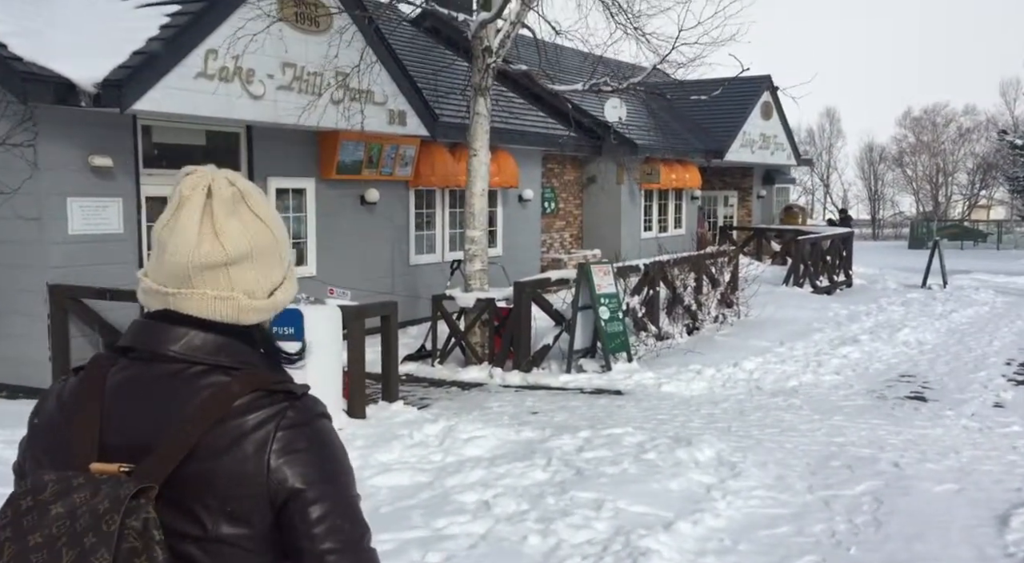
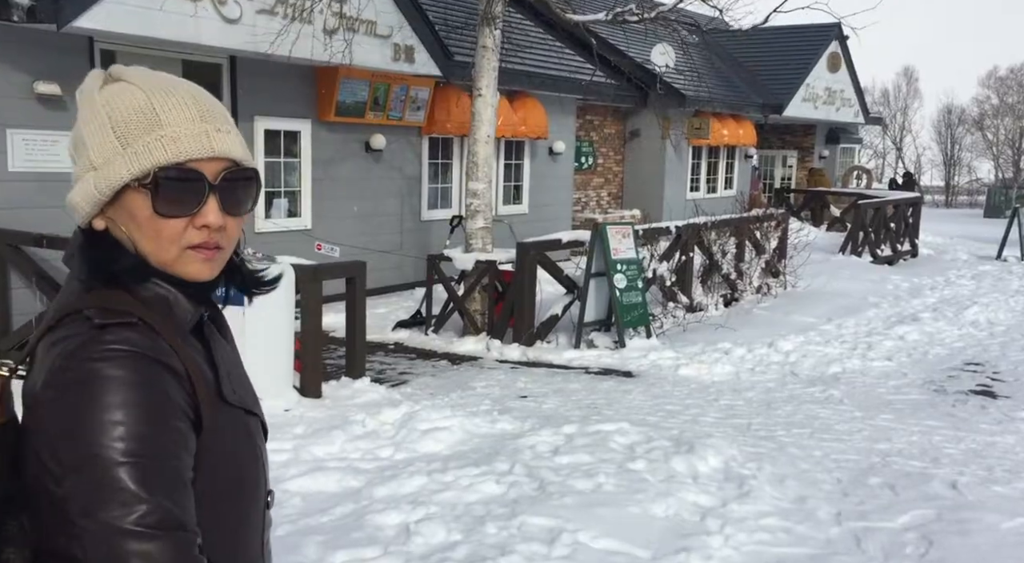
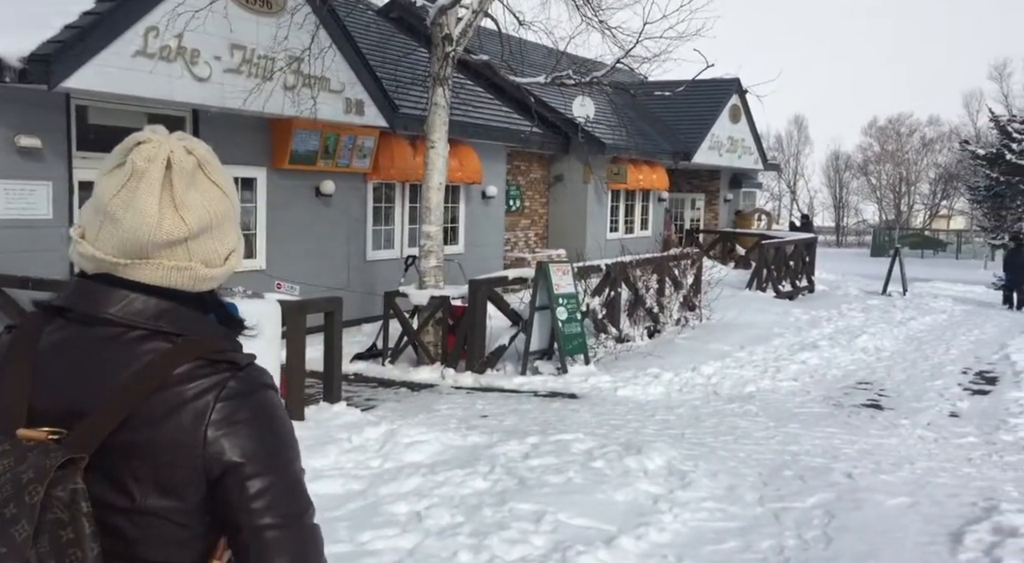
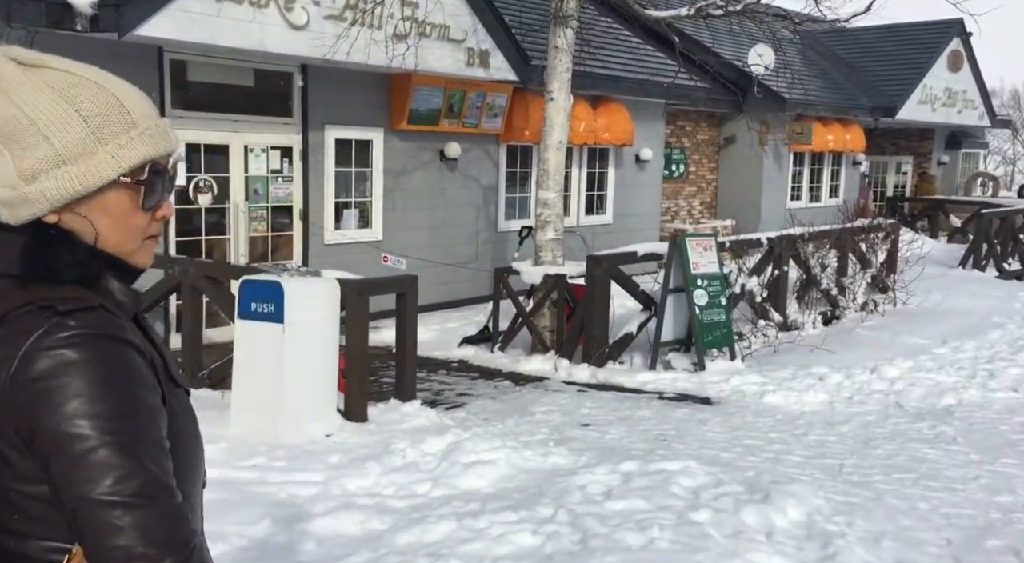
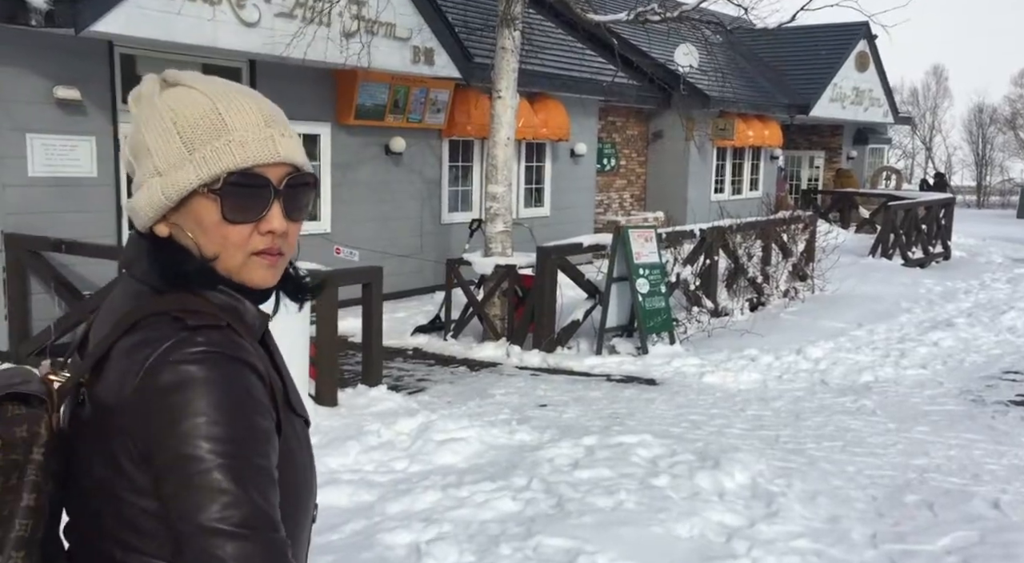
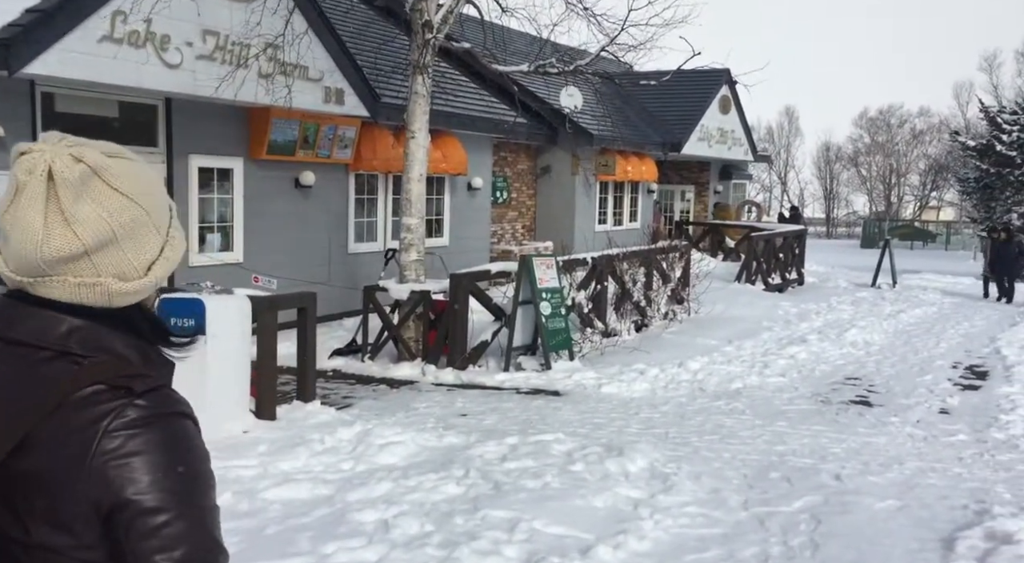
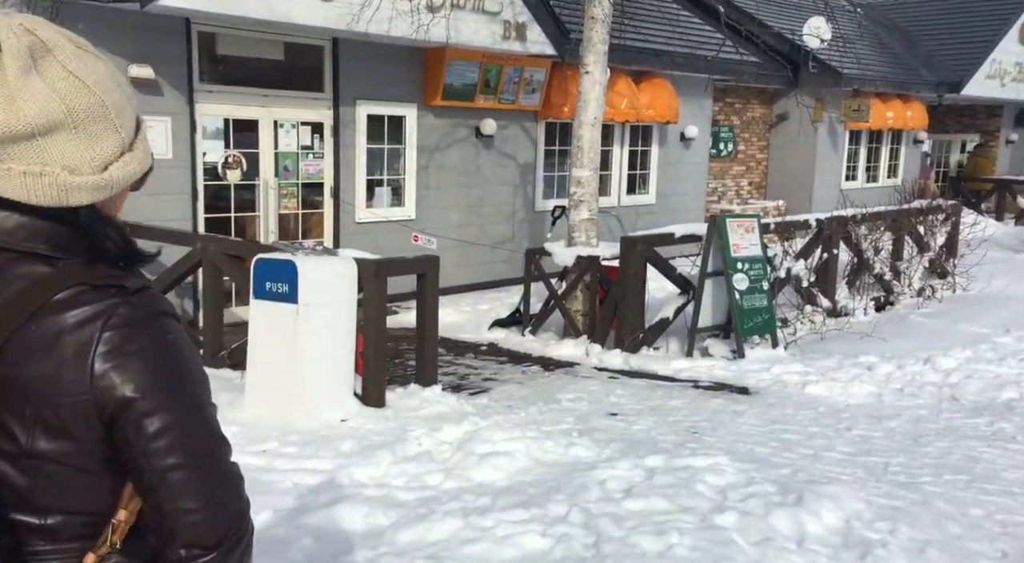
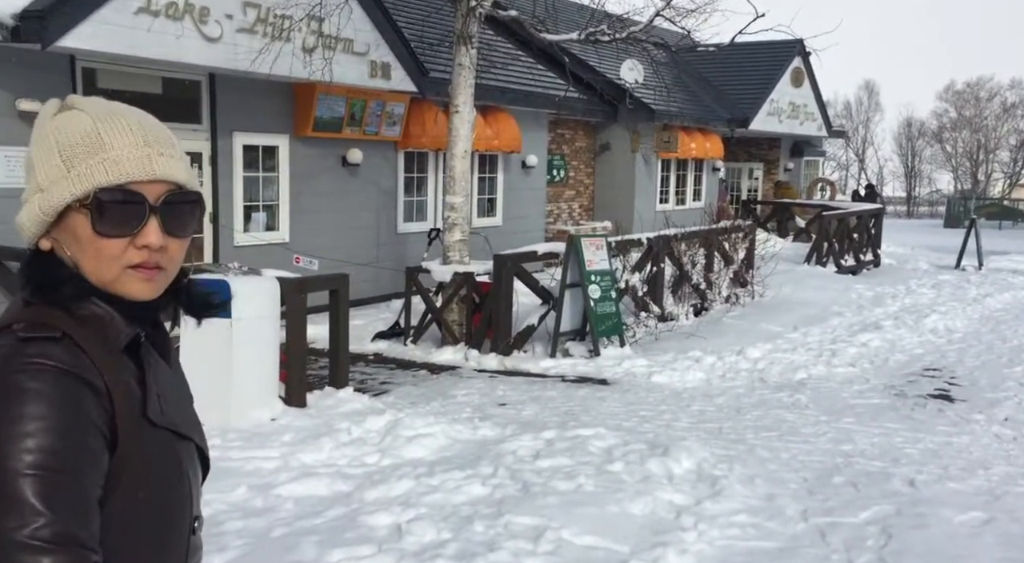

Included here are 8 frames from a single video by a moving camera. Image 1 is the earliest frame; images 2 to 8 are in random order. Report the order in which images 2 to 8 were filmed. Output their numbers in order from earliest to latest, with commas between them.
3, 6, 8, 2, 5, 4, 7
